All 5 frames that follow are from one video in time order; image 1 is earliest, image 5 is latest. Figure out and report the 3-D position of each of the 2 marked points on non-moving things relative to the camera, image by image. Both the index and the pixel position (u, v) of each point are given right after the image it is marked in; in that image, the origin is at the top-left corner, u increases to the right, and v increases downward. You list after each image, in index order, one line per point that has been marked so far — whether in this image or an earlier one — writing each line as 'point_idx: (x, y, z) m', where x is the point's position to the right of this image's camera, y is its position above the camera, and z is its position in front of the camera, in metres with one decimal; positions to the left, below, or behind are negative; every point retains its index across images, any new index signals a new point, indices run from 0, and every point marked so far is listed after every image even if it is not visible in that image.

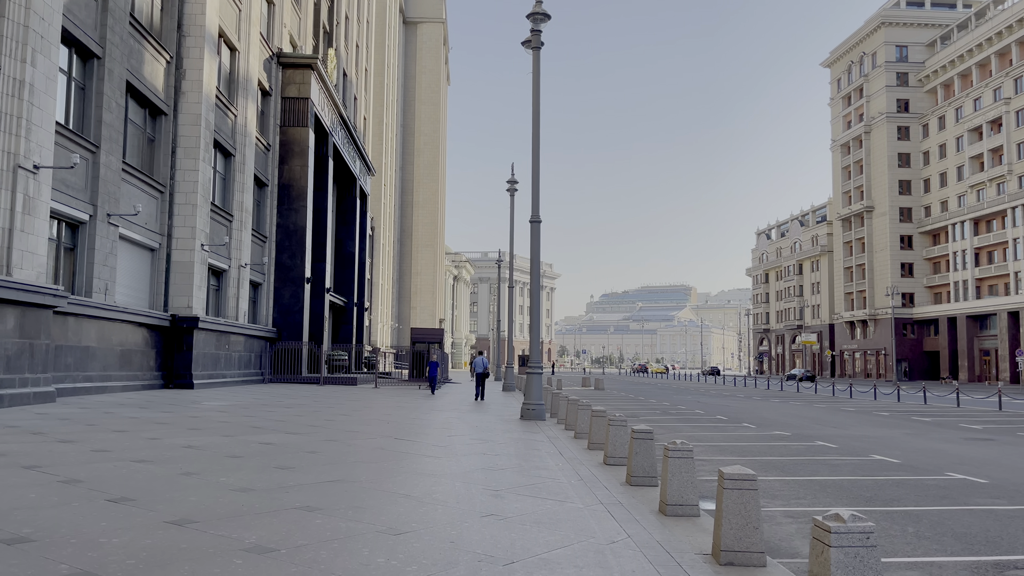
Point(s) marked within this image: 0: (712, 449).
0: (+3.9, -3.1, +14.7) m
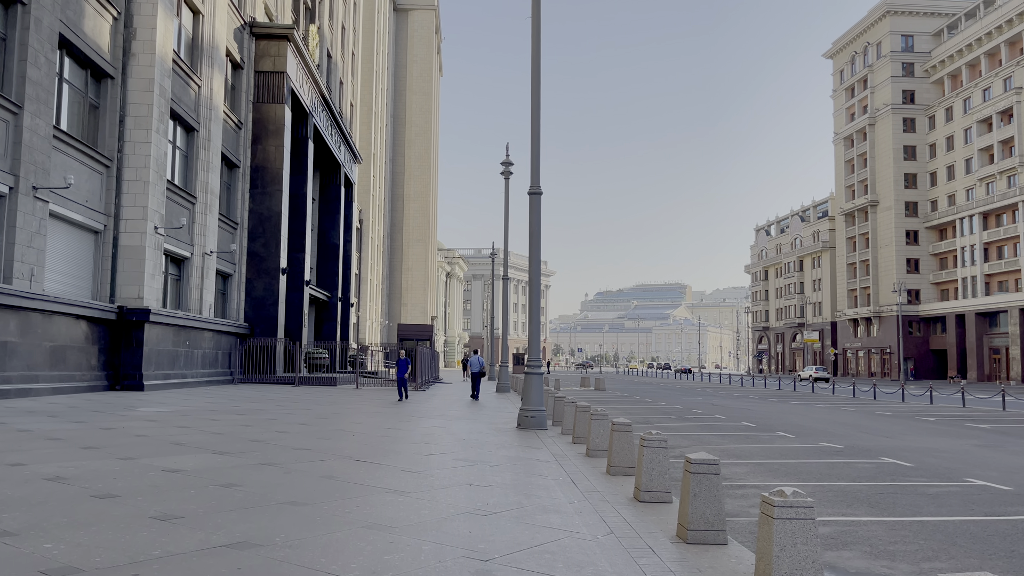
0: (+3.8, -2.8, +11.6) m
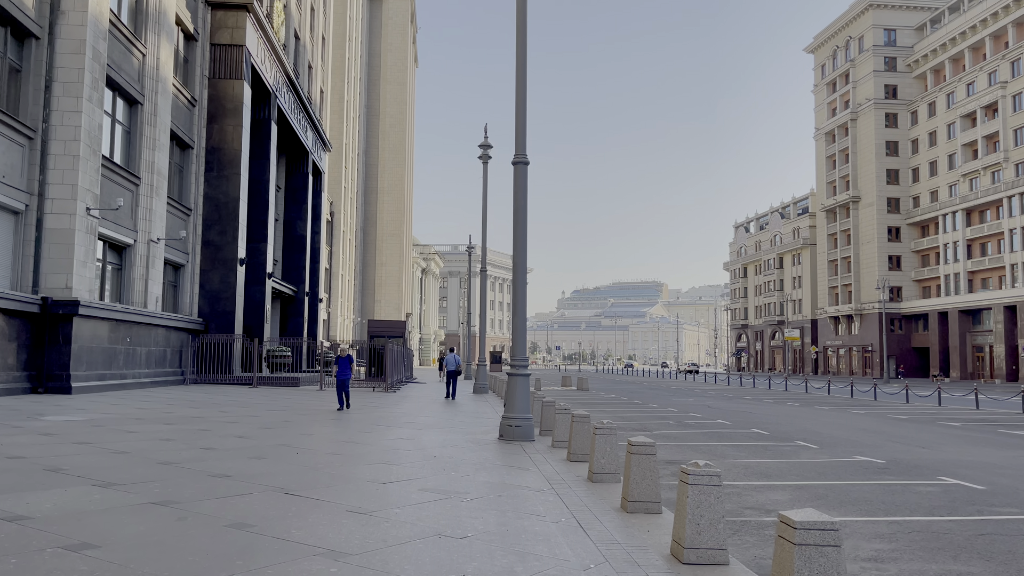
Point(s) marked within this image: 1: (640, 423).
0: (+3.6, -2.6, +9.3) m
1: (+3.1, -3.2, +18.5) m
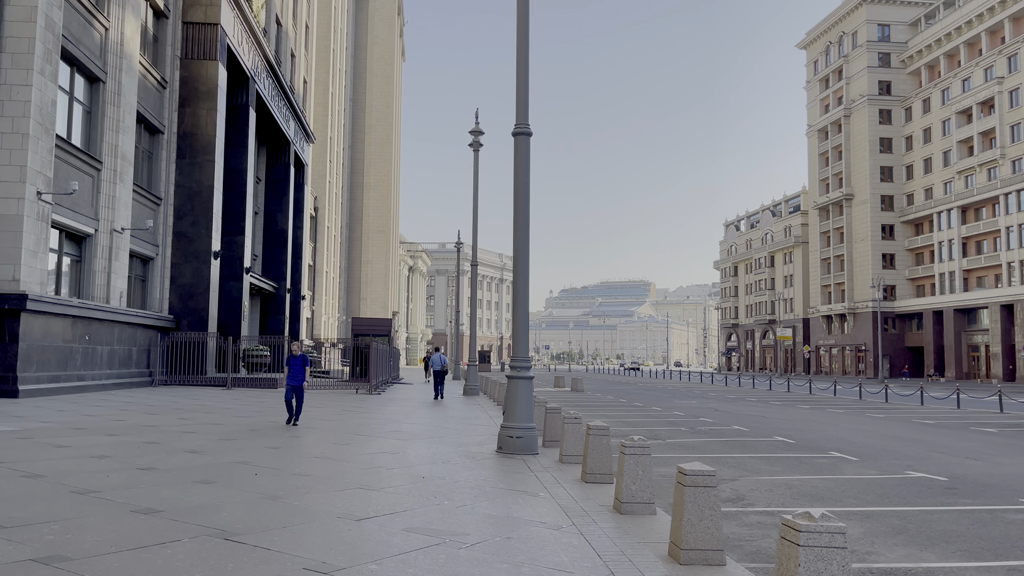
0: (+3.7, -2.4, +7.5) m
1: (+3.0, -3.1, +16.7) m
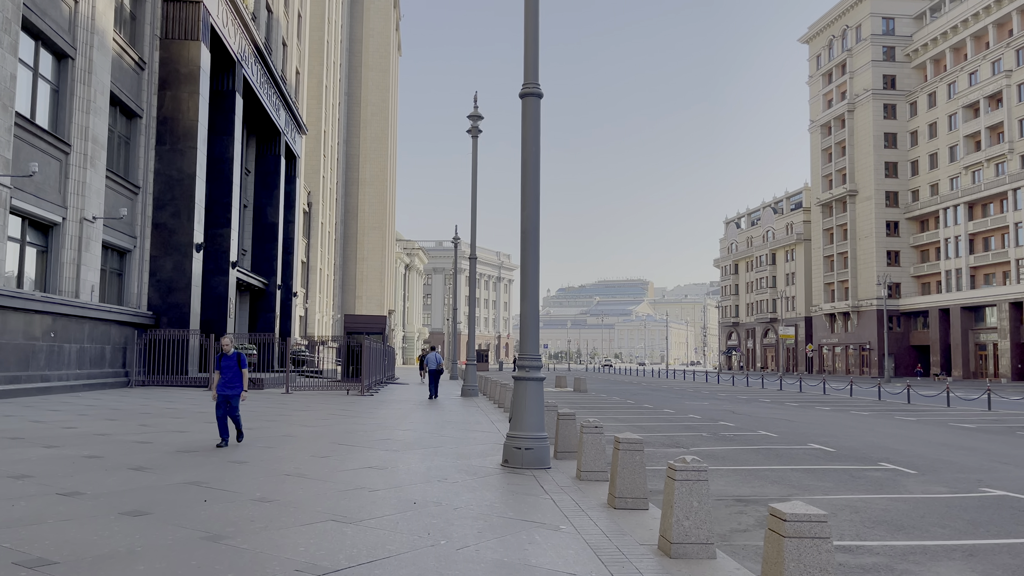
0: (+3.8, -2.2, +5.8) m
1: (+3.1, -2.9, +15.0) m
